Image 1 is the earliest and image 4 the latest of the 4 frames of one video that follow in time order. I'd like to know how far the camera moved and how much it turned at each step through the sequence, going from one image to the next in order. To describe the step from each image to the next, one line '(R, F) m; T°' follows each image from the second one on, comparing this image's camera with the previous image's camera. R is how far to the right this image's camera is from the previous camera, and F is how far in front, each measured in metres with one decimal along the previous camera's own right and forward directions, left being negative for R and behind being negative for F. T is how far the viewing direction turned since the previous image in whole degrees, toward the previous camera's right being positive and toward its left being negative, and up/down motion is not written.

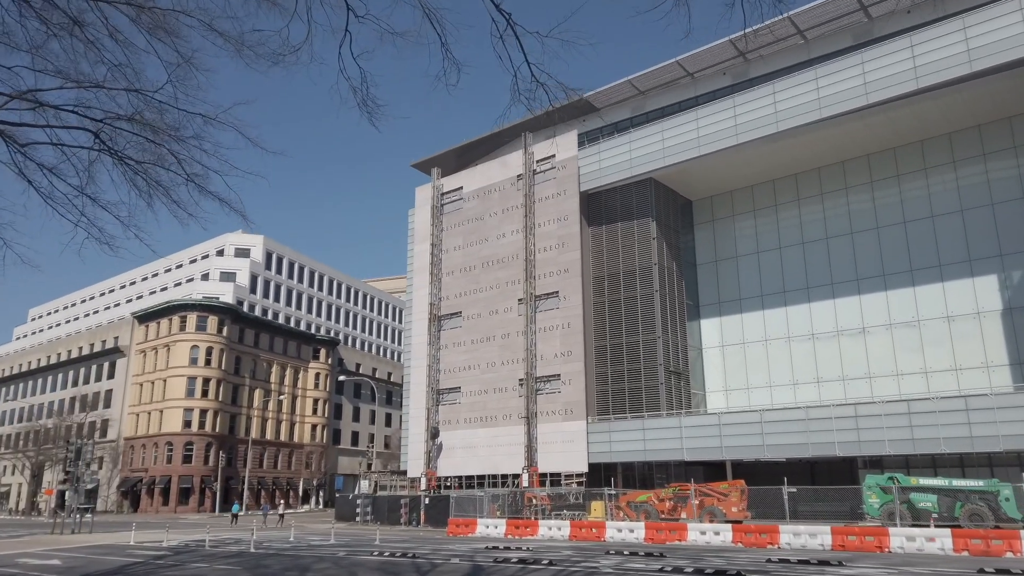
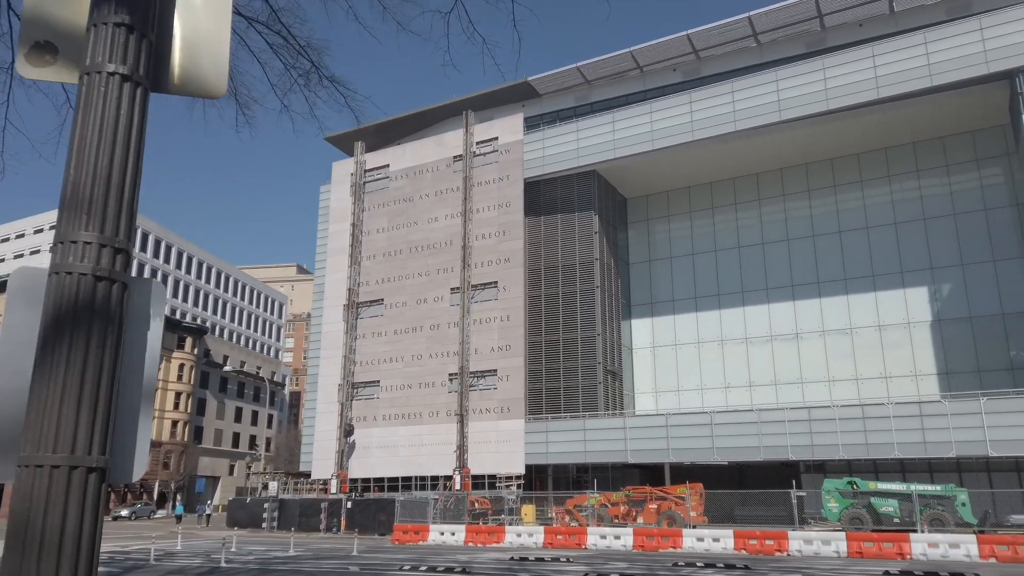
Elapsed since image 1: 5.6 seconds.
(-4.2, +3.3) m; +11°
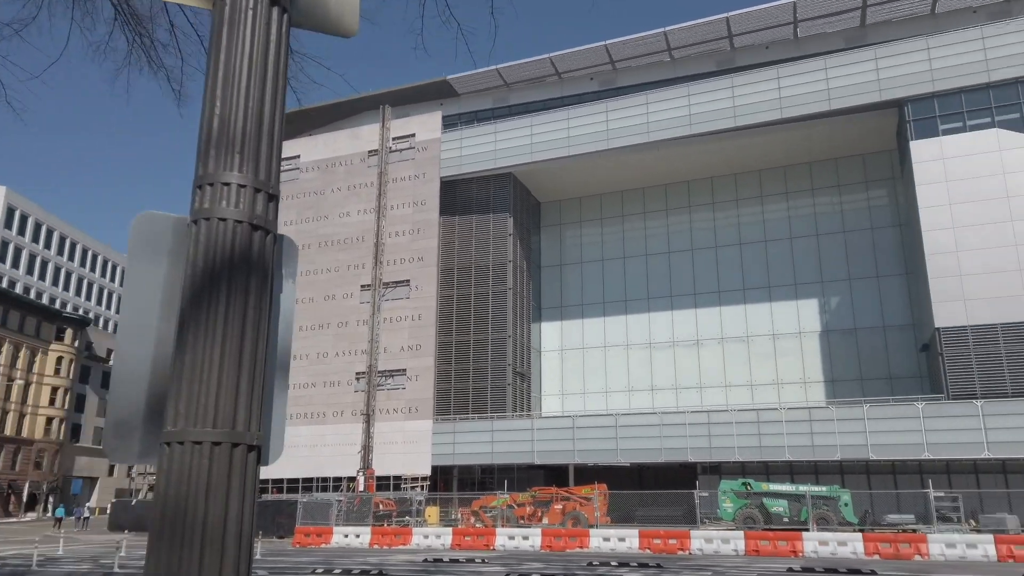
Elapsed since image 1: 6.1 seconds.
(-0.4, +0.1) m; +7°
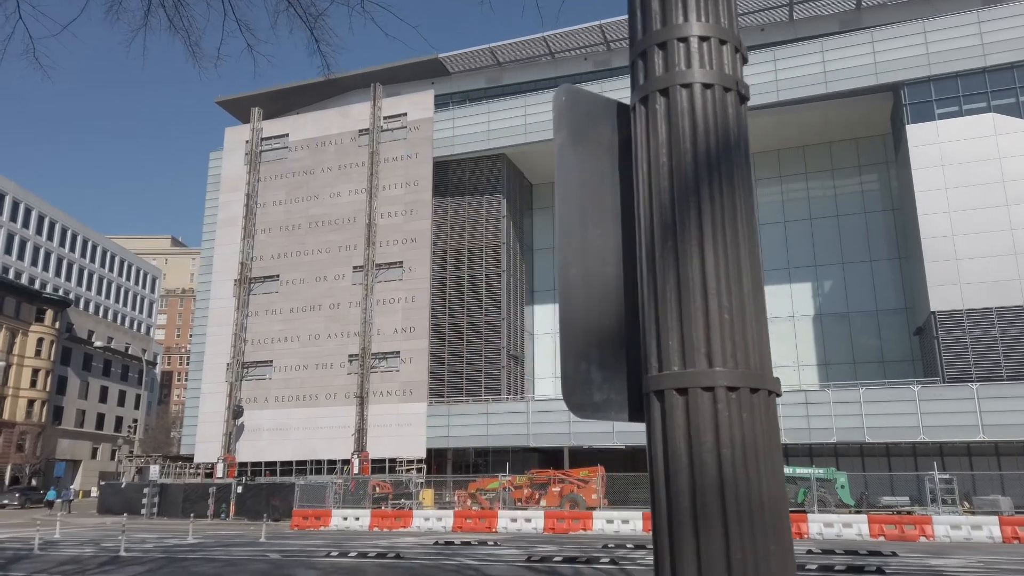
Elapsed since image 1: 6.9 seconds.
(-0.7, +0.3) m; +1°
